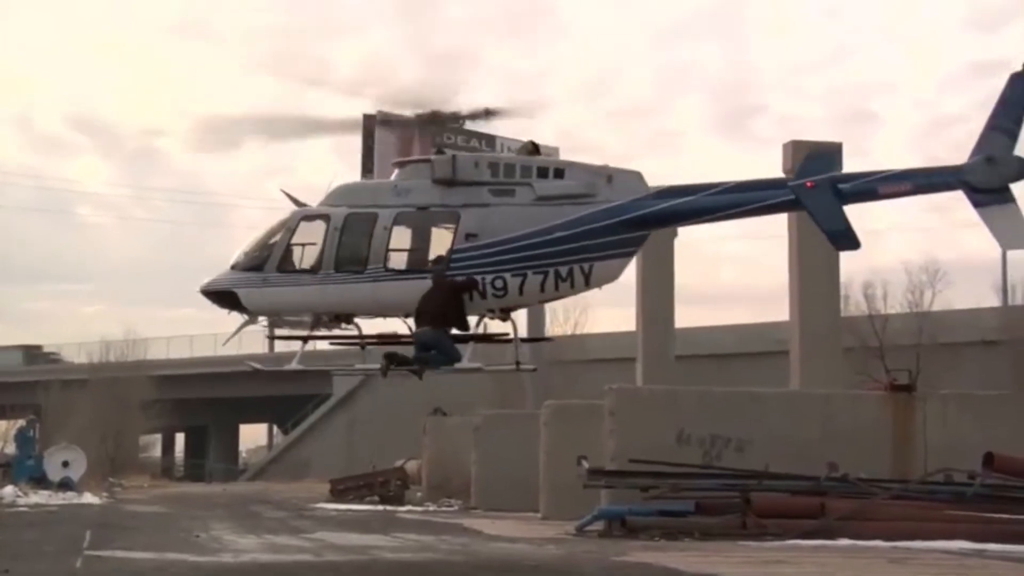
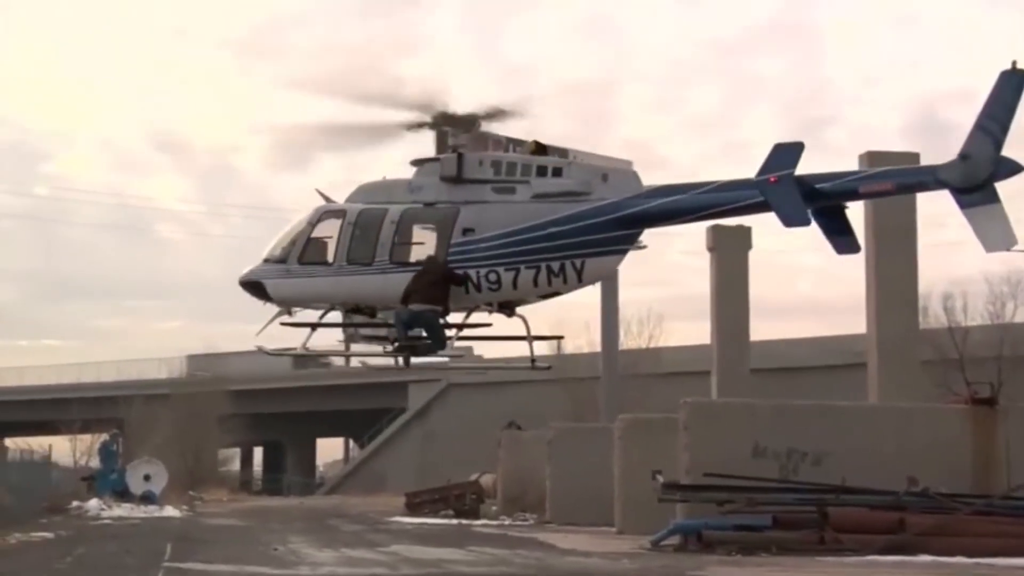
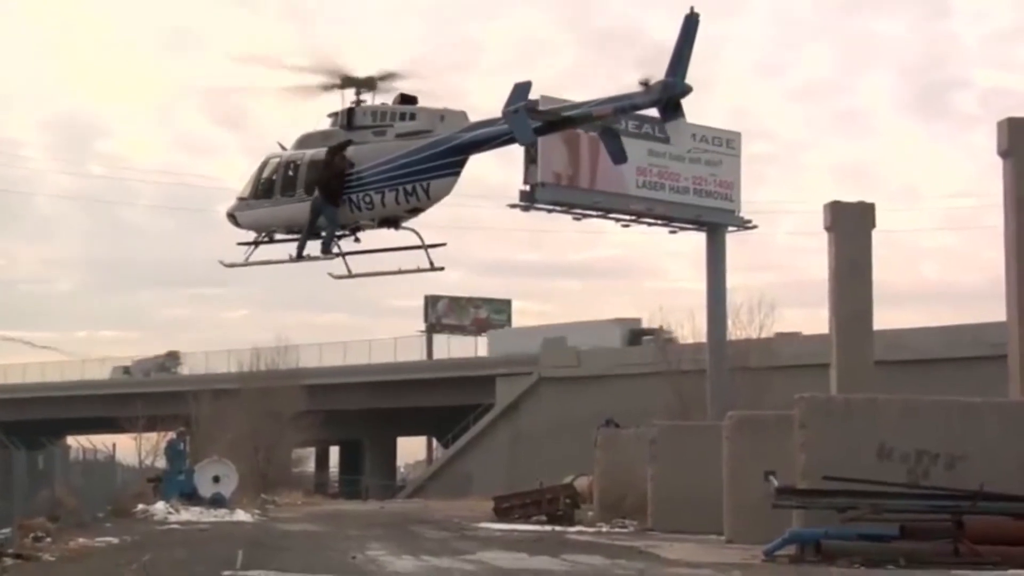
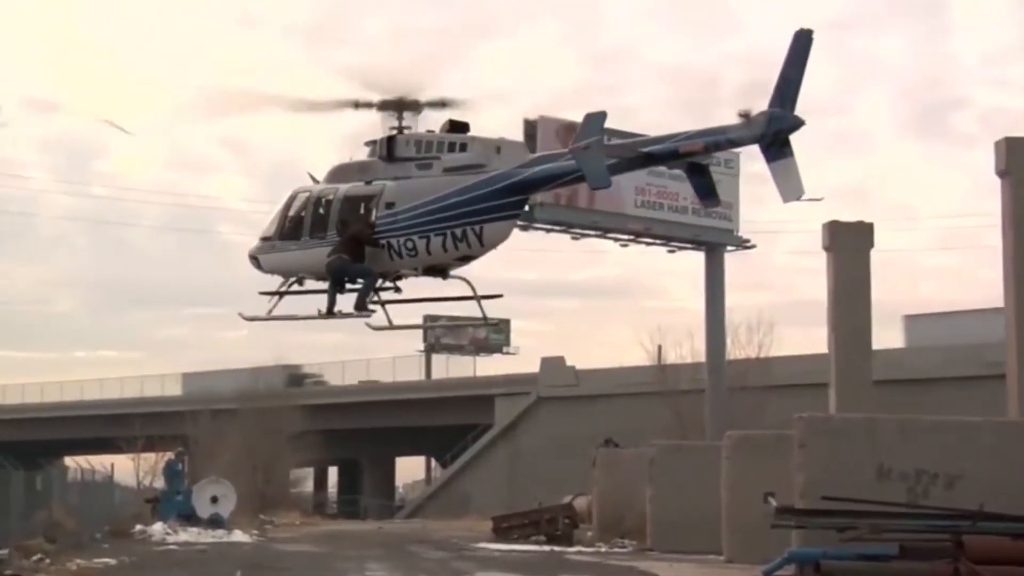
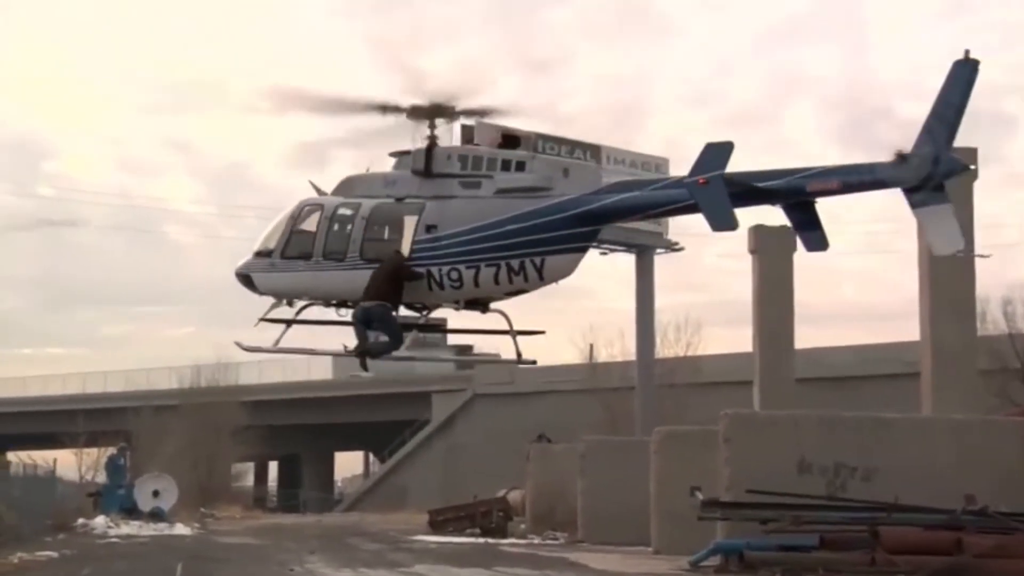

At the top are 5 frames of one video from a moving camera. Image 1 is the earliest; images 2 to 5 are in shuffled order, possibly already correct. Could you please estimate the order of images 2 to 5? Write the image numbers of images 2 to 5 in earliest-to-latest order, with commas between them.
2, 5, 4, 3
